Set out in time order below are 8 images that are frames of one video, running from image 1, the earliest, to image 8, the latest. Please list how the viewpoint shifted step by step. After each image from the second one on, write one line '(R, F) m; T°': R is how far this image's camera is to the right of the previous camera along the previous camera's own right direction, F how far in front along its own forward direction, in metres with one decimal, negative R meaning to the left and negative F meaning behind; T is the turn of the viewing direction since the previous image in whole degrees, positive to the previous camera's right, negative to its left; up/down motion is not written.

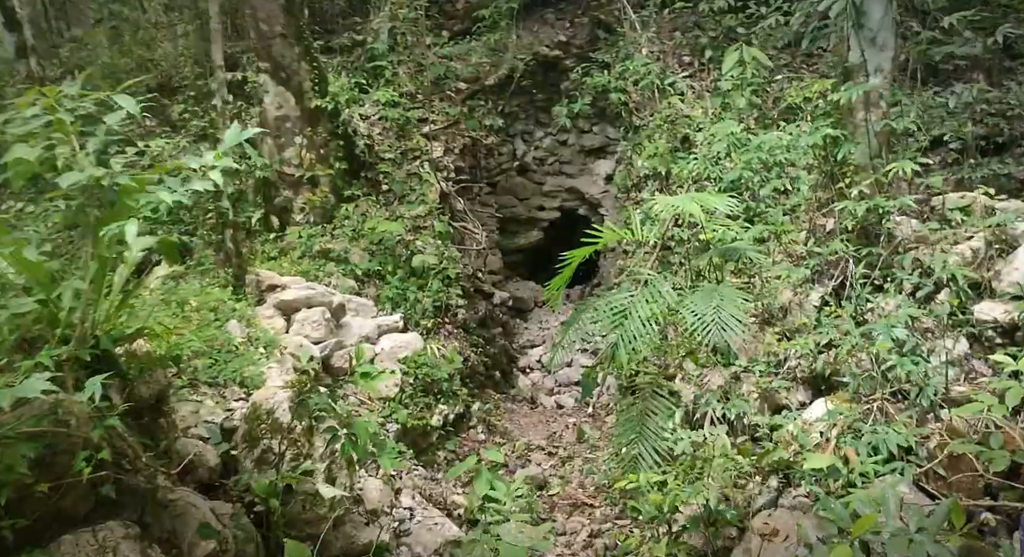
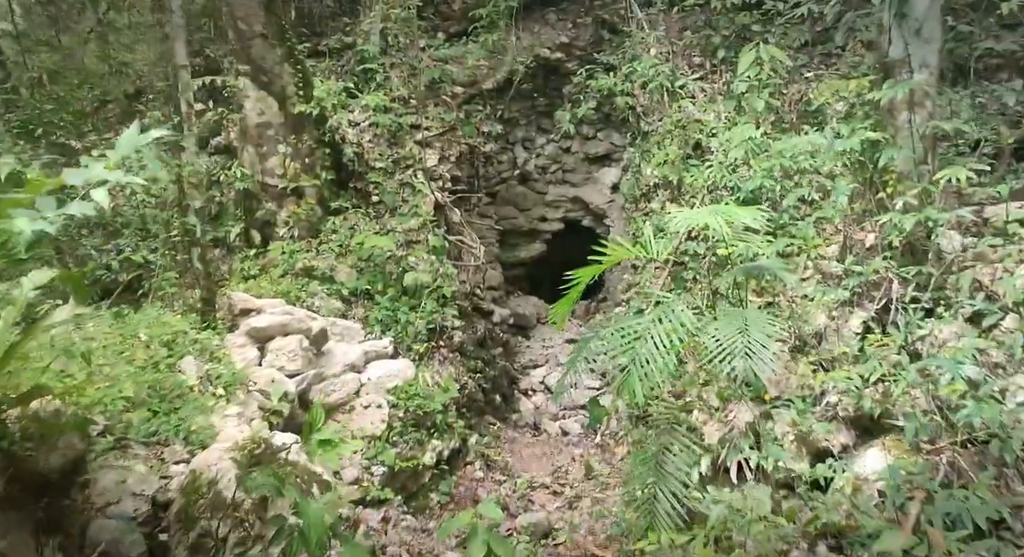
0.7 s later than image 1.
(0.0, +0.4) m; 0°
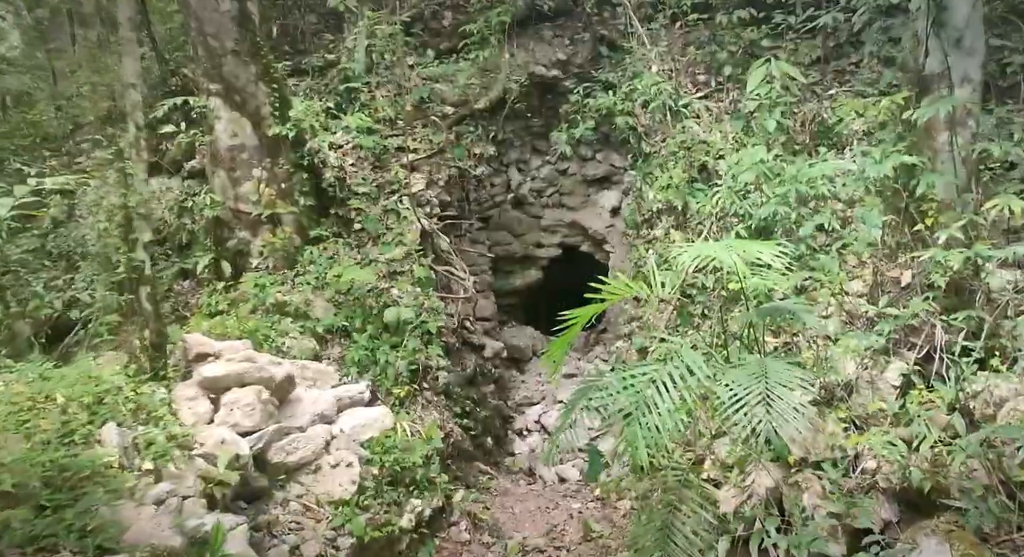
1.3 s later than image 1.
(+0.1, +0.4) m; 0°
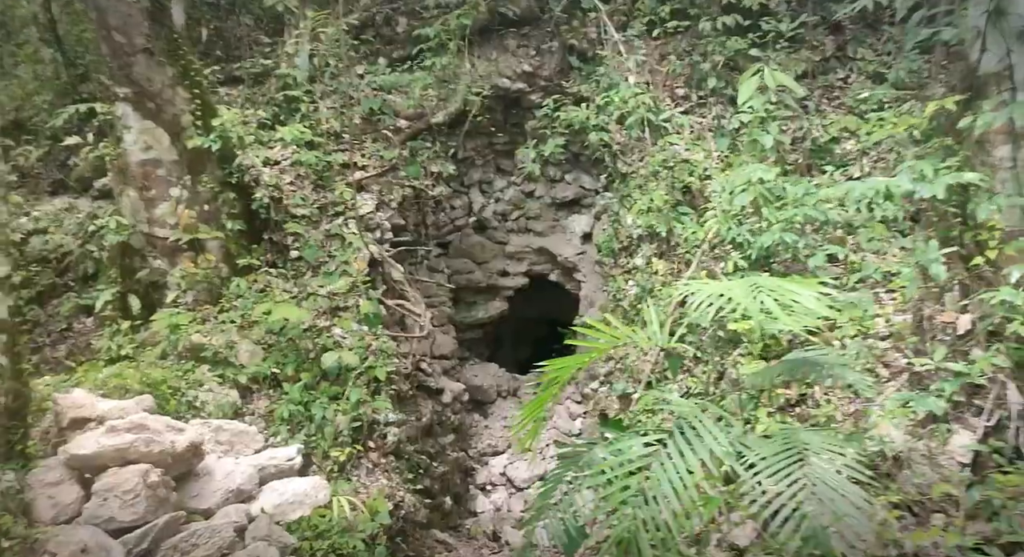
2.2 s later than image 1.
(0.0, +0.6) m; +3°
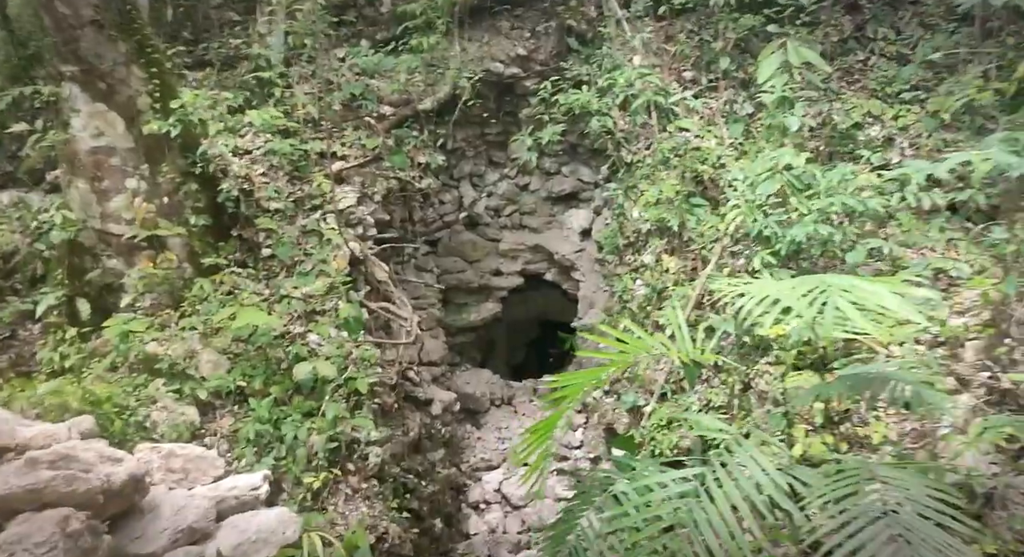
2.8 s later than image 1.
(0.0, +0.4) m; +1°
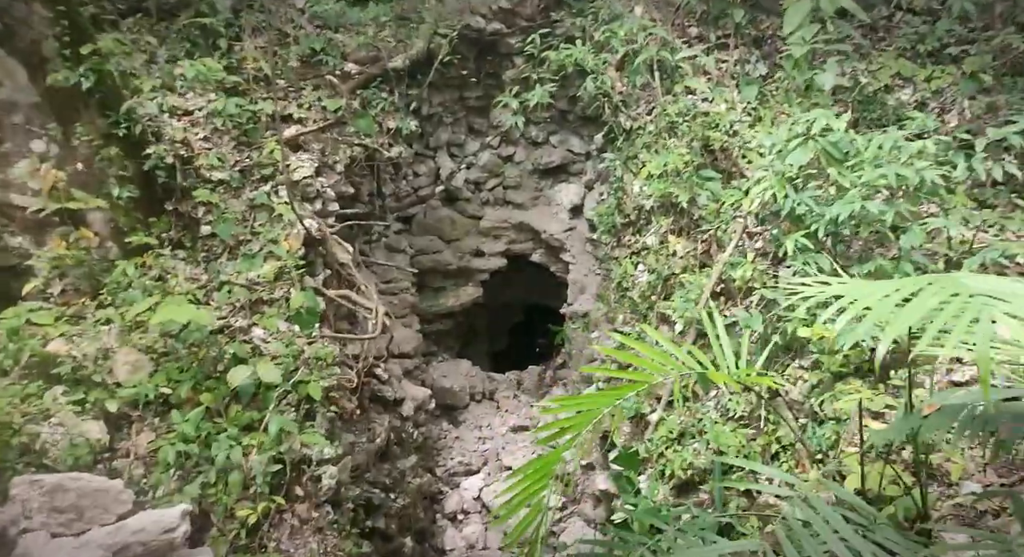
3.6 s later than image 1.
(0.0, +0.5) m; +1°
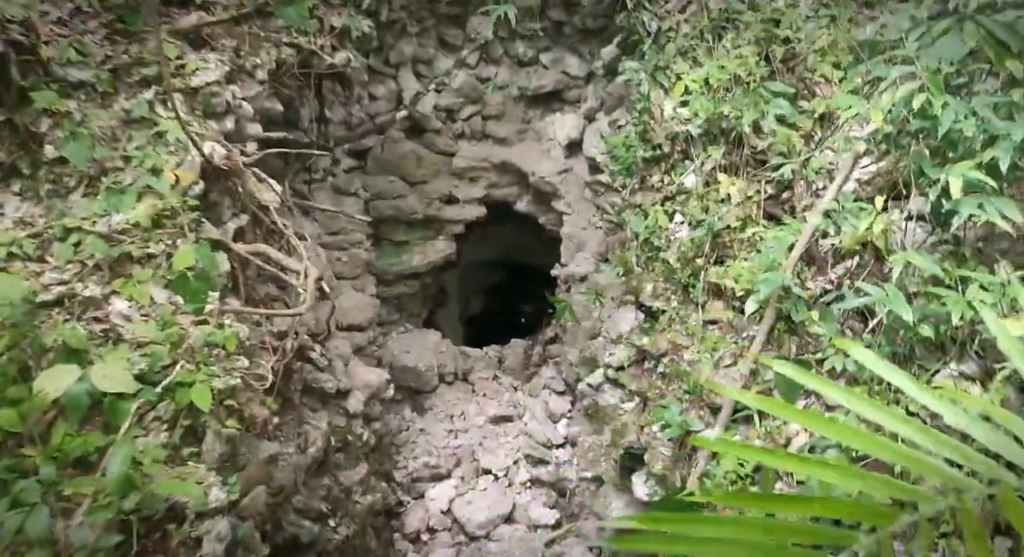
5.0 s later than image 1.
(-0.1, +1.0) m; +2°
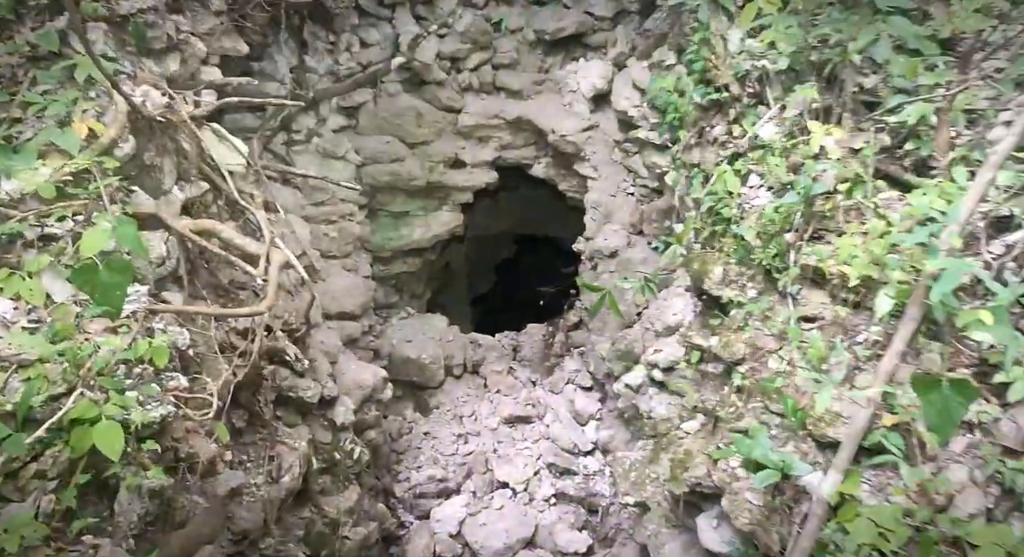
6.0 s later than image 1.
(0.0, +0.6) m; -1°
